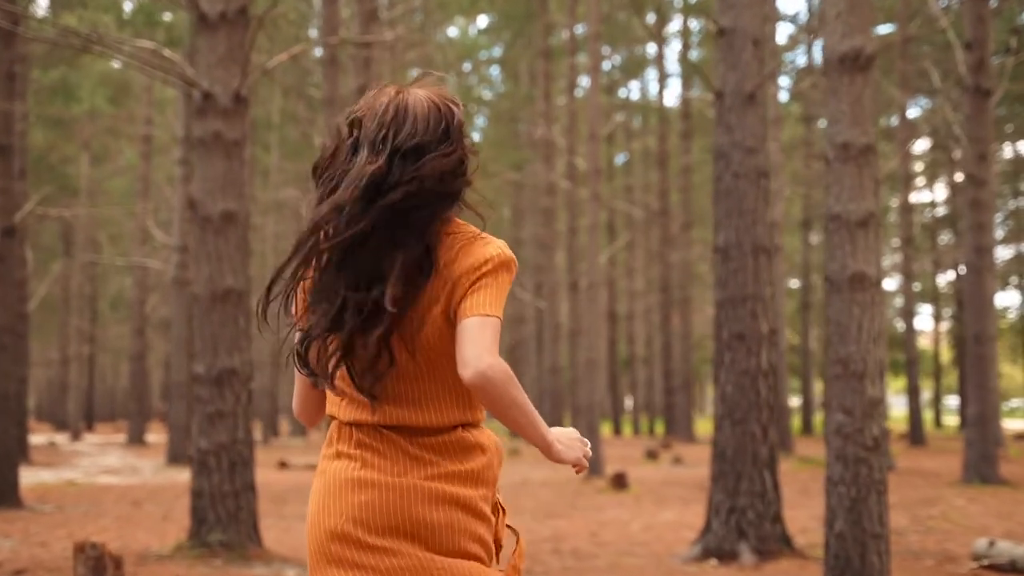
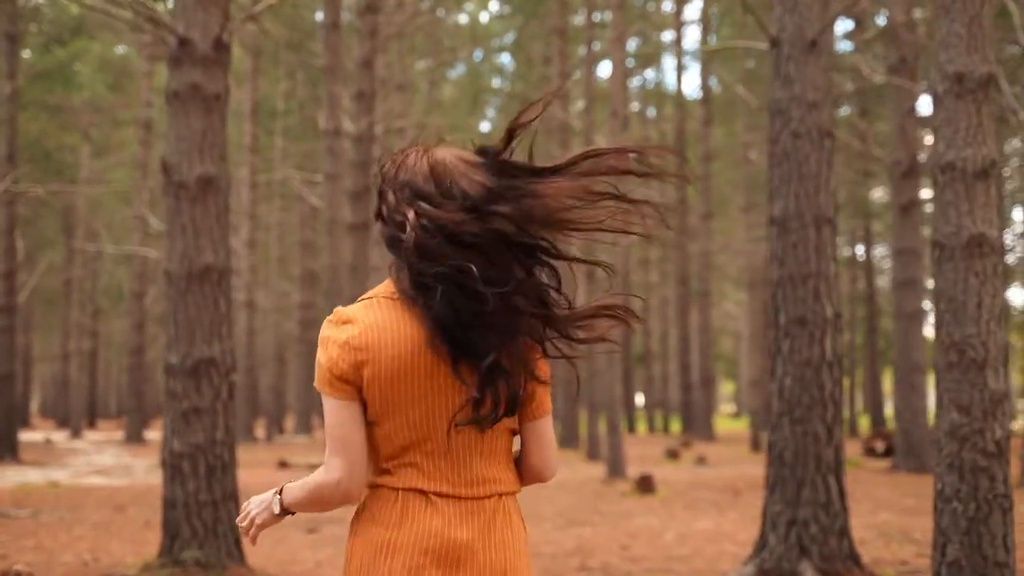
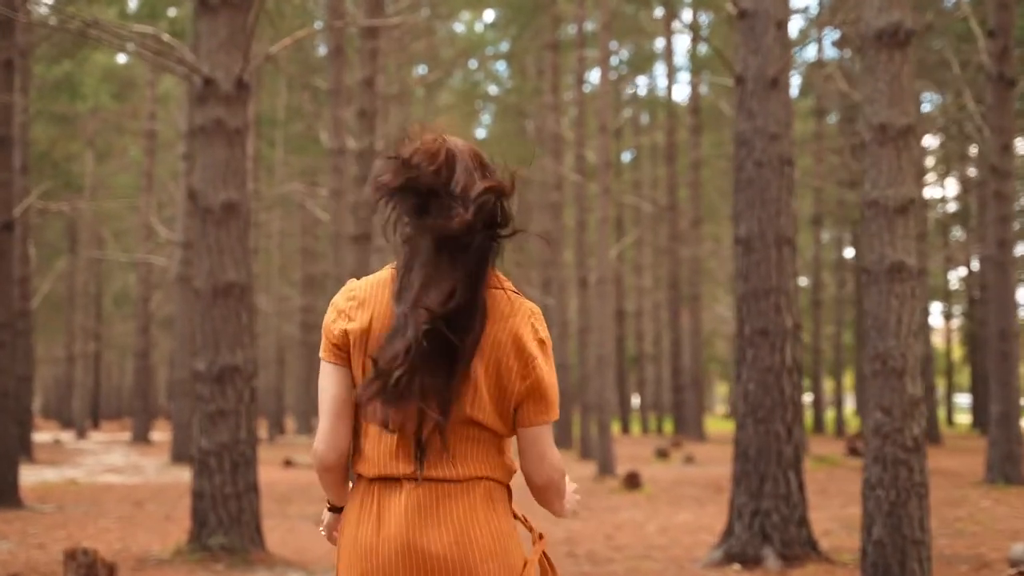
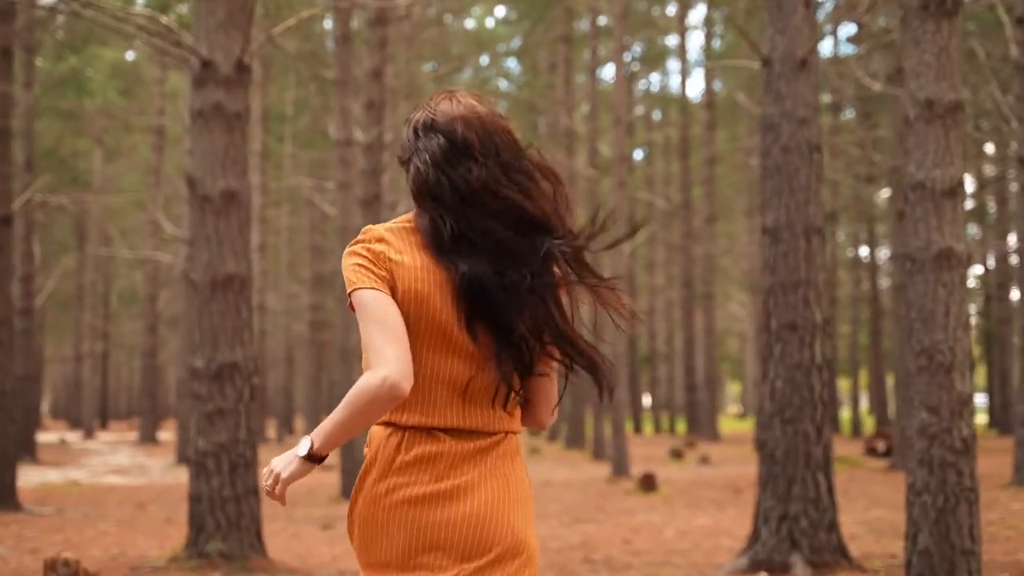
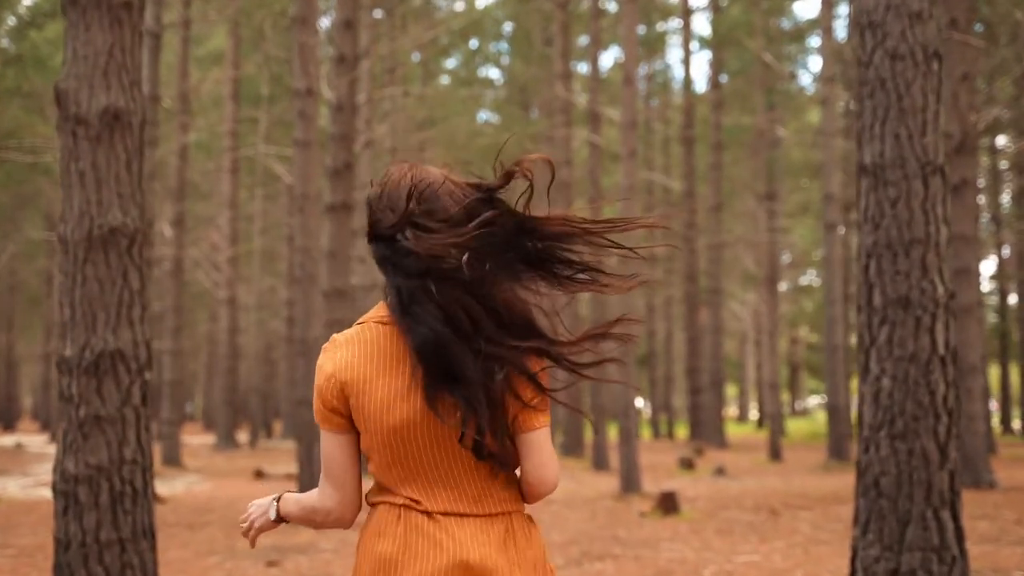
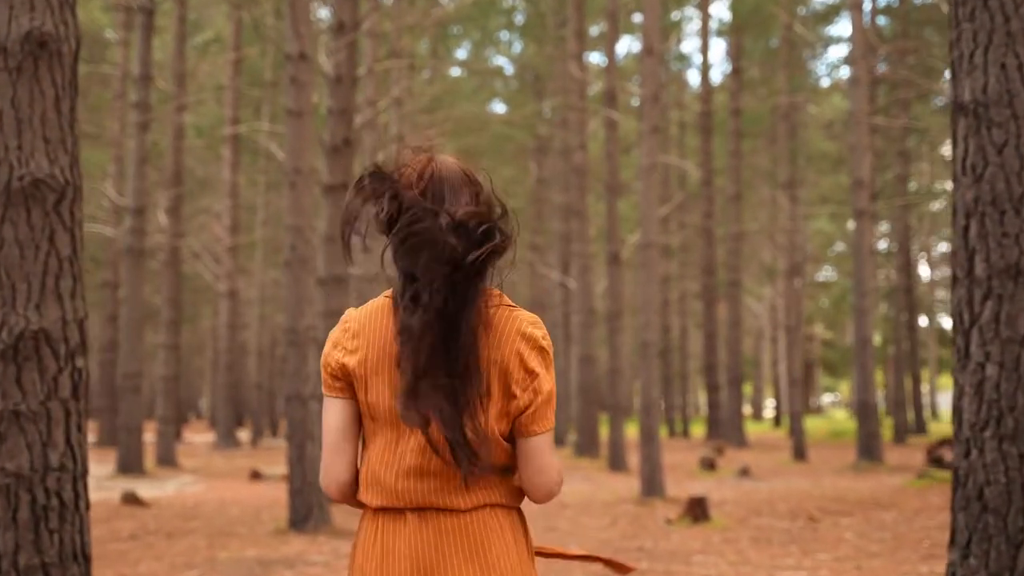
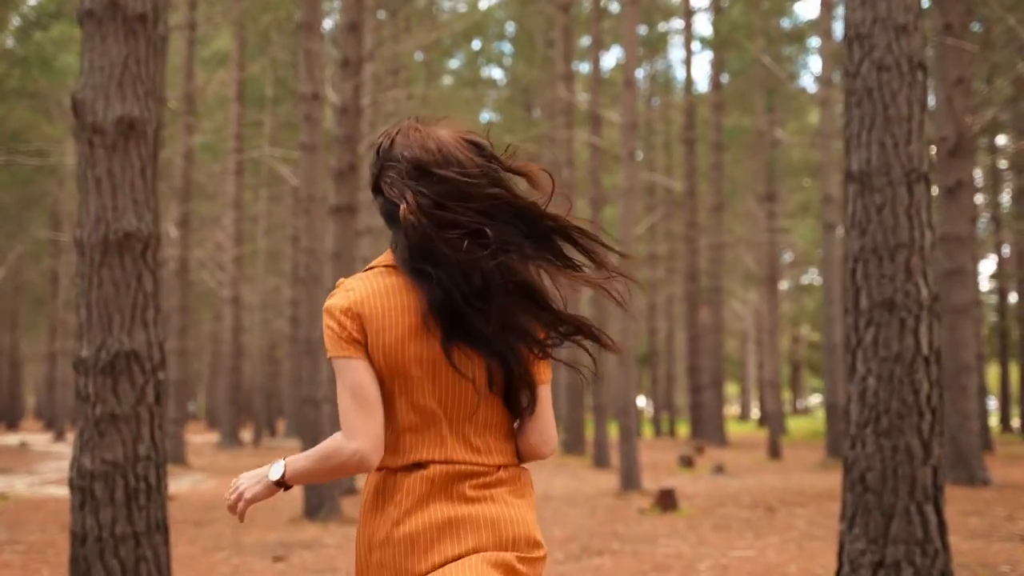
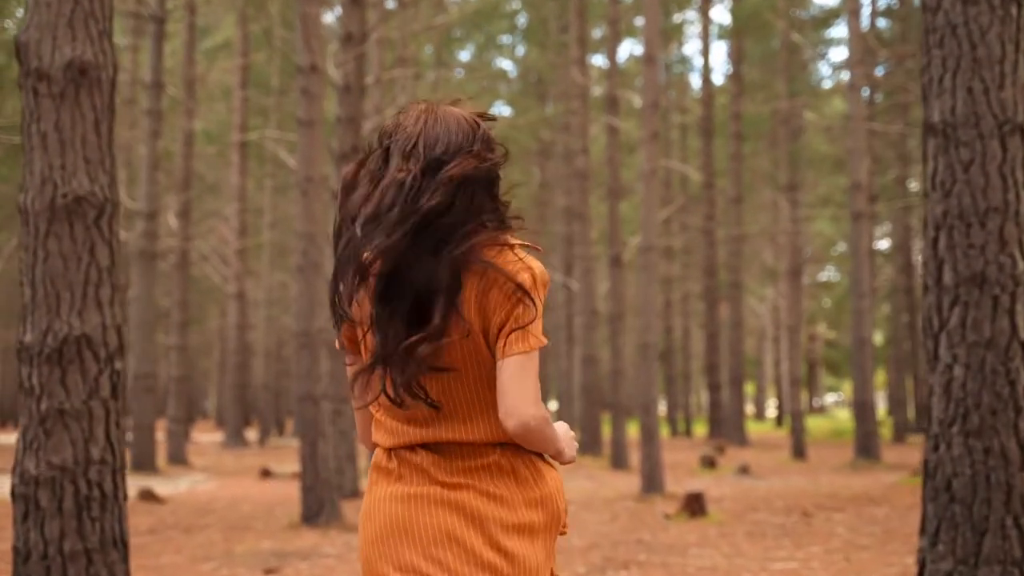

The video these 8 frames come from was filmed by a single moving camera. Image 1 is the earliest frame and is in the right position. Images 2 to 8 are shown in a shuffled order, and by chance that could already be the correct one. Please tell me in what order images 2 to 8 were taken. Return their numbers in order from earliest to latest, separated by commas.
3, 4, 2, 7, 5, 8, 6
